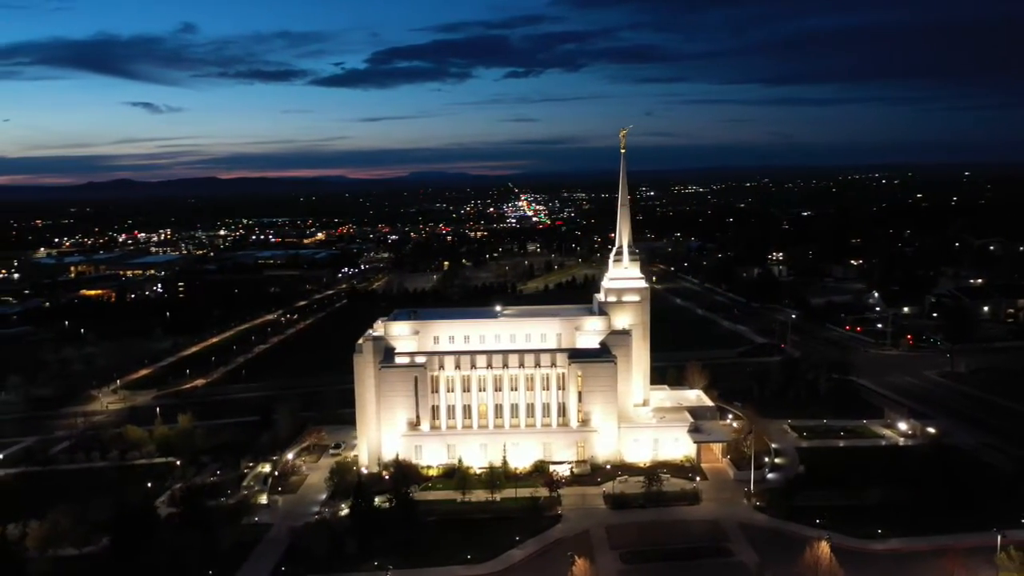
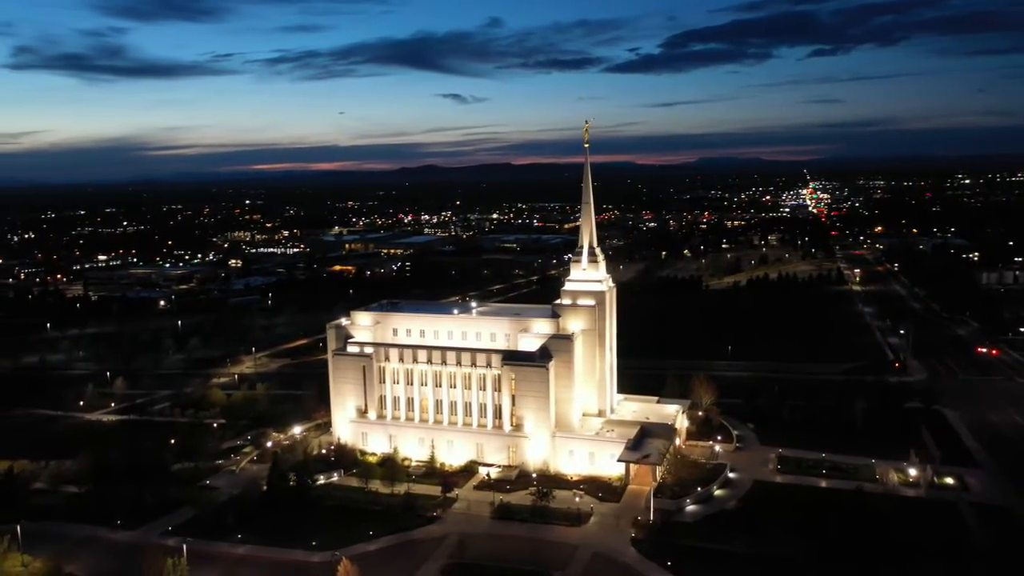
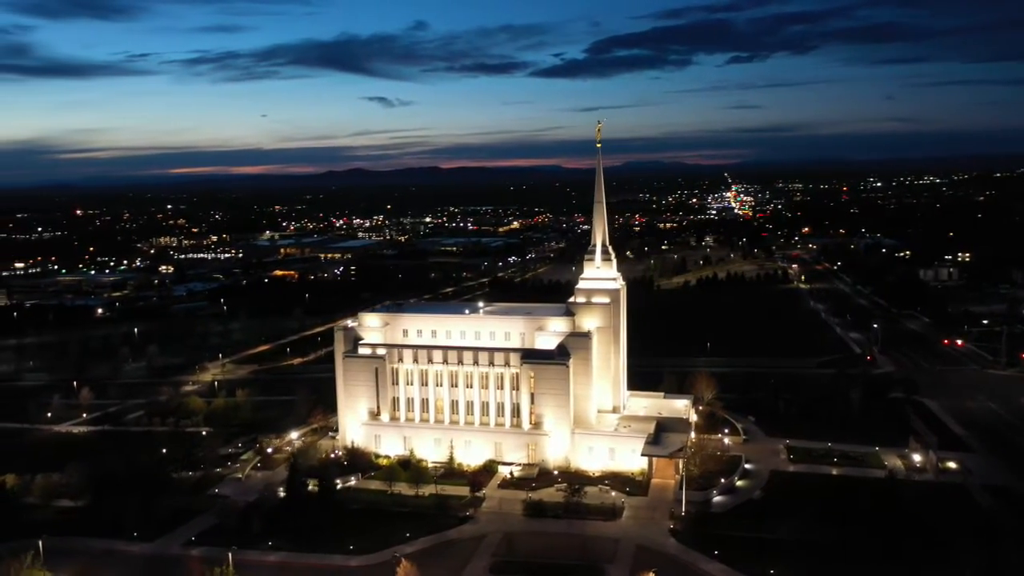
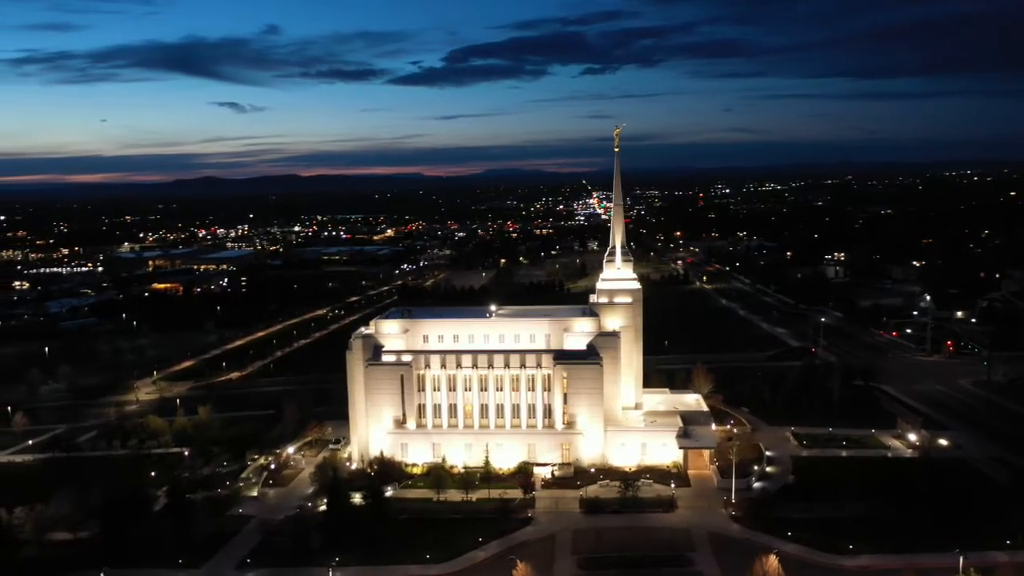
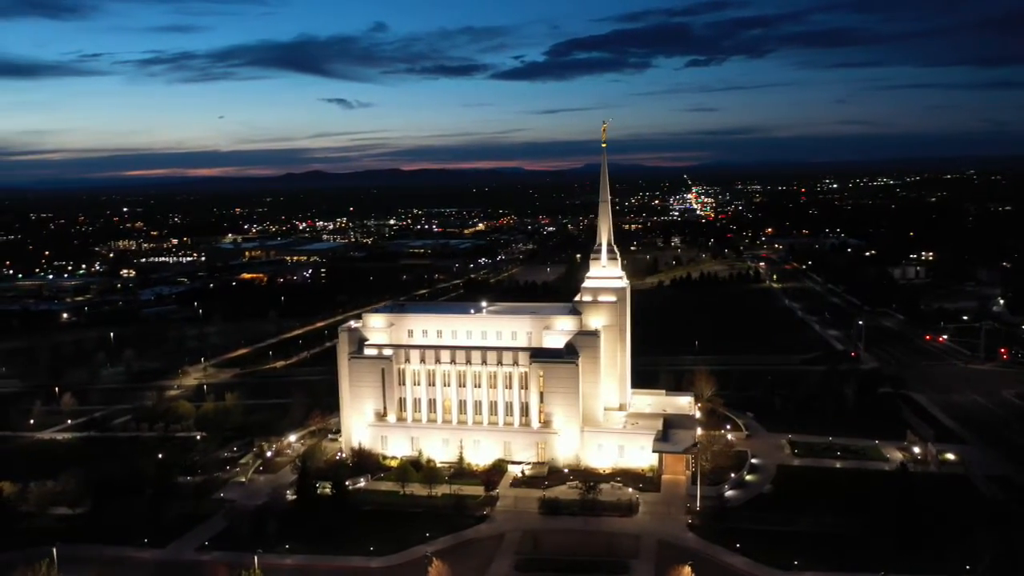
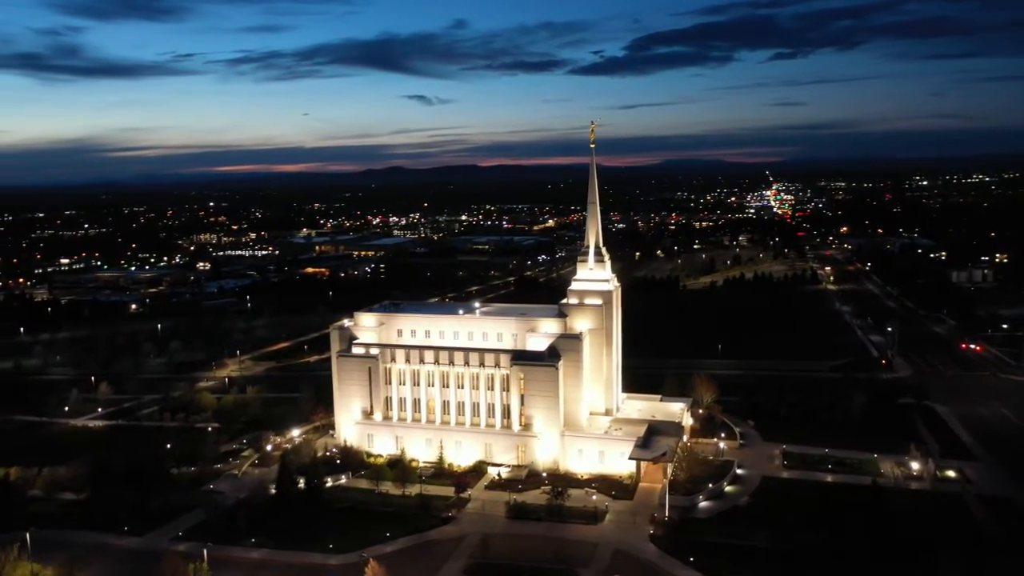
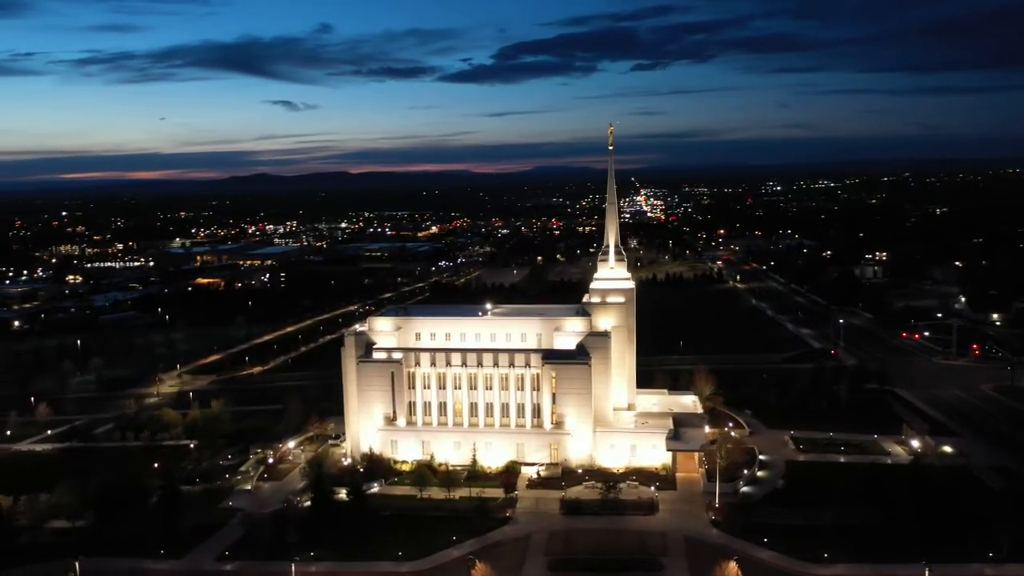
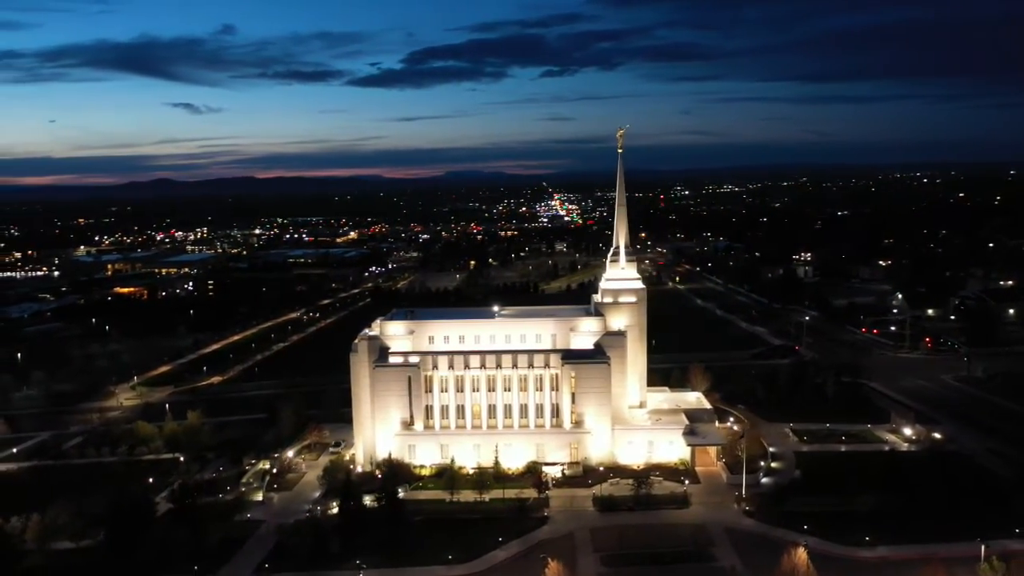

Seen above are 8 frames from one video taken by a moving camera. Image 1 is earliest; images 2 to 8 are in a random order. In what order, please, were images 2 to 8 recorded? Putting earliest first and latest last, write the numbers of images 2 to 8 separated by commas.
8, 4, 7, 5, 3, 6, 2
